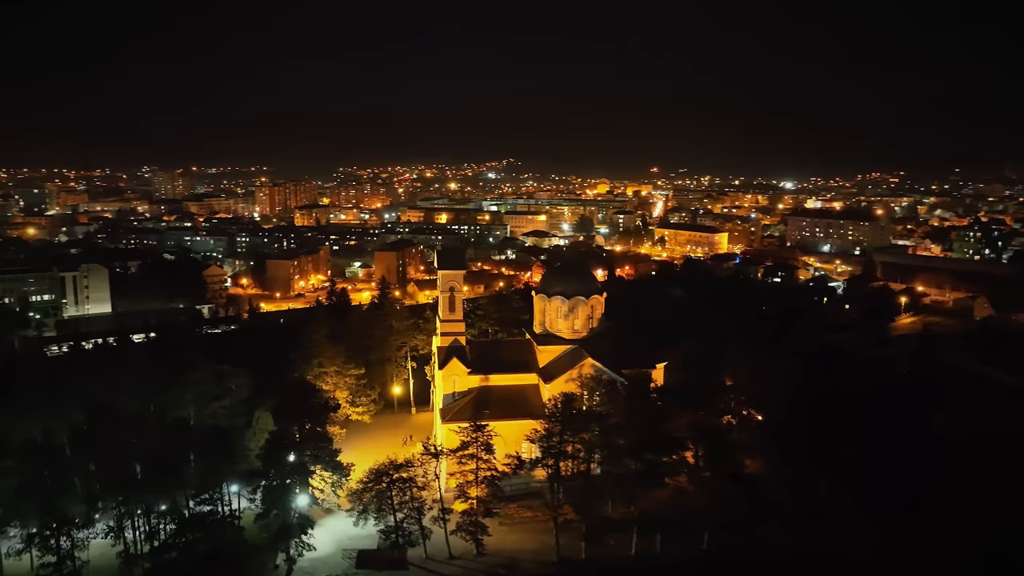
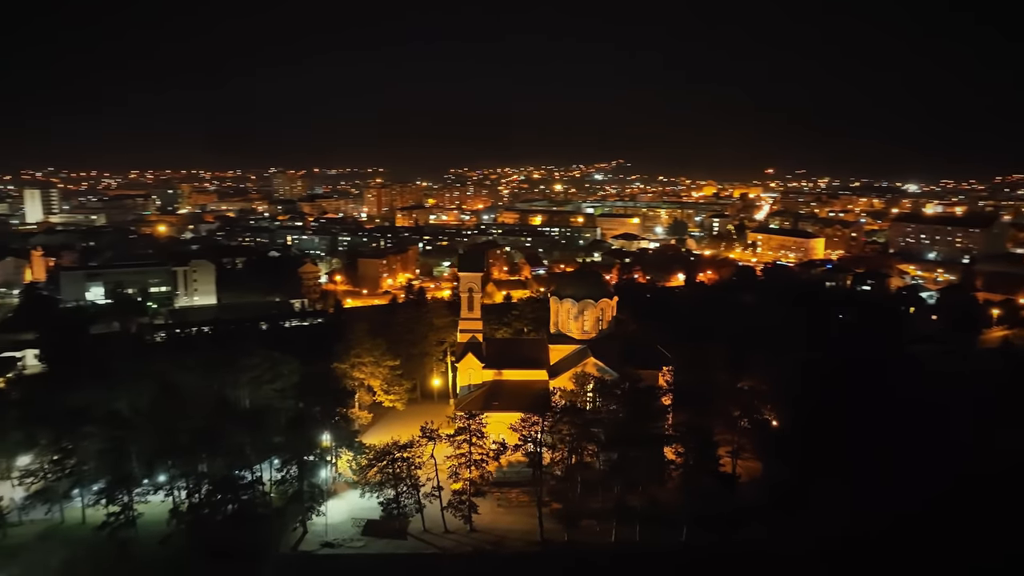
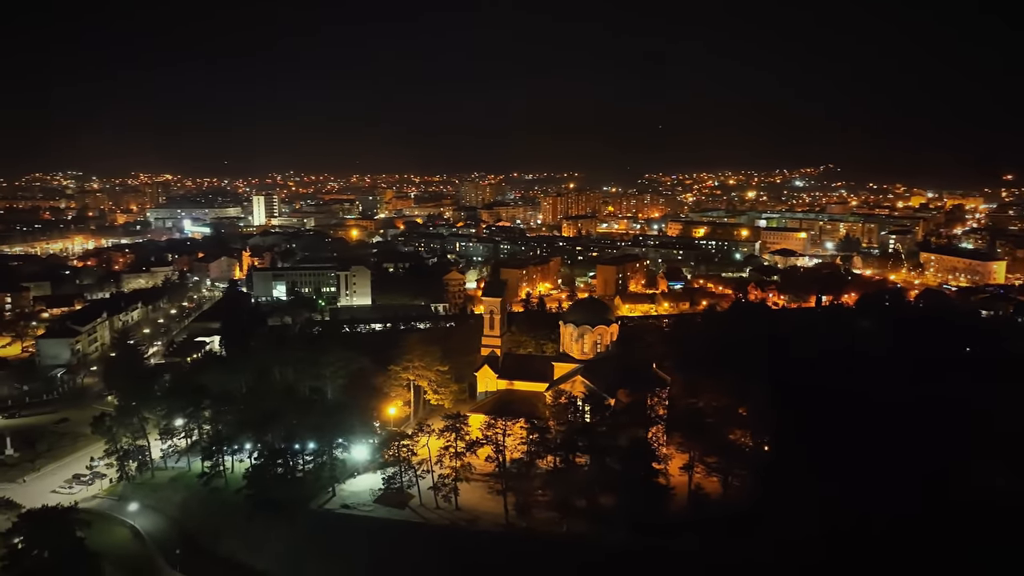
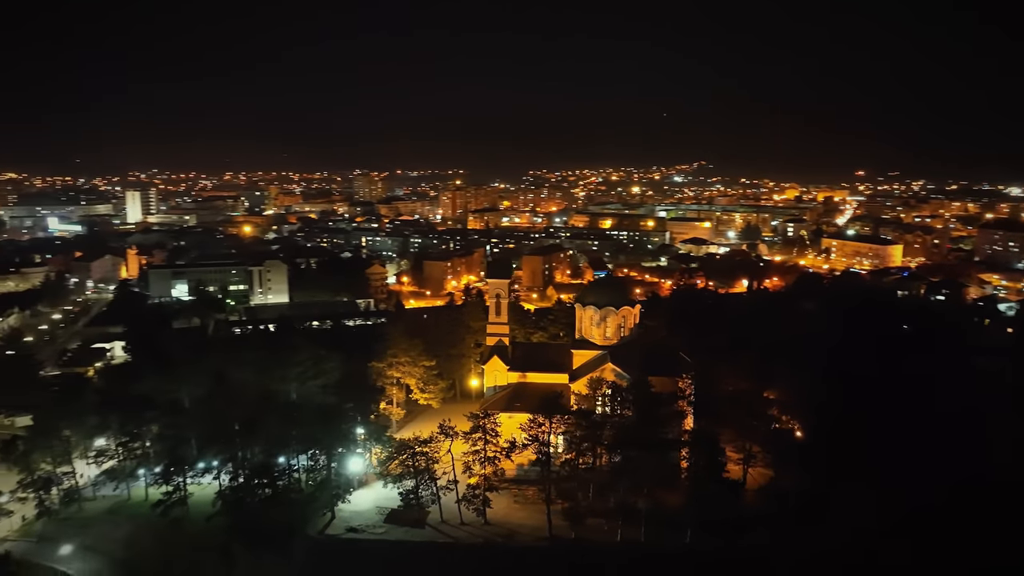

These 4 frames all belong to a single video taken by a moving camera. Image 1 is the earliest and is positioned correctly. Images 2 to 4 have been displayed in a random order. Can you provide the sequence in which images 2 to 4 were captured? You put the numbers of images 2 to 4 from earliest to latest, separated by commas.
2, 4, 3
